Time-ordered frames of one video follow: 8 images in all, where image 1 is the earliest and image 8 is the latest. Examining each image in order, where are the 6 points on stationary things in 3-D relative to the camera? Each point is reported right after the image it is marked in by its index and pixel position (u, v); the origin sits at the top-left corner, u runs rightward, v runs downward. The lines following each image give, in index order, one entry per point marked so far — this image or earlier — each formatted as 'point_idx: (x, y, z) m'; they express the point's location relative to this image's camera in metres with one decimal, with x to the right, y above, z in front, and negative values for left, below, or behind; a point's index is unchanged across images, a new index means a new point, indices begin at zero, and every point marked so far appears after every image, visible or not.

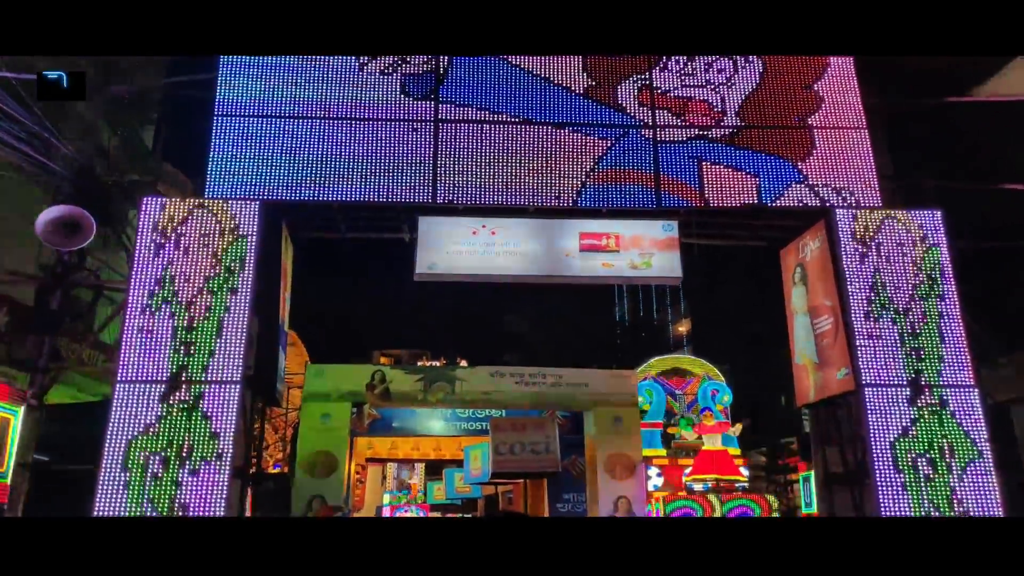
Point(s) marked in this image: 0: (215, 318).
0: (-2.8, -0.3, +7.8) m
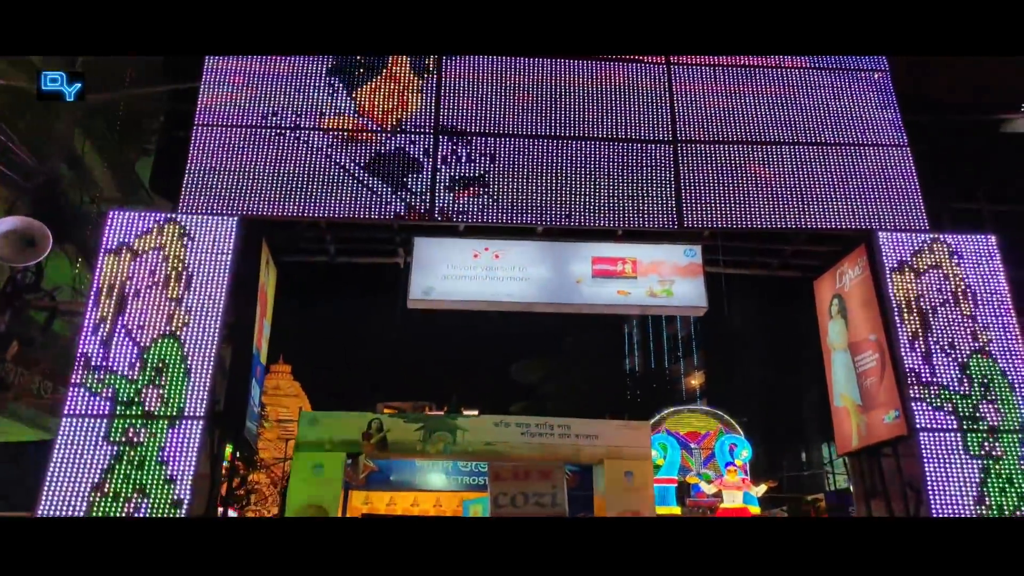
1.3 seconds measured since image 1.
0: (-2.7, -0.5, +6.9) m
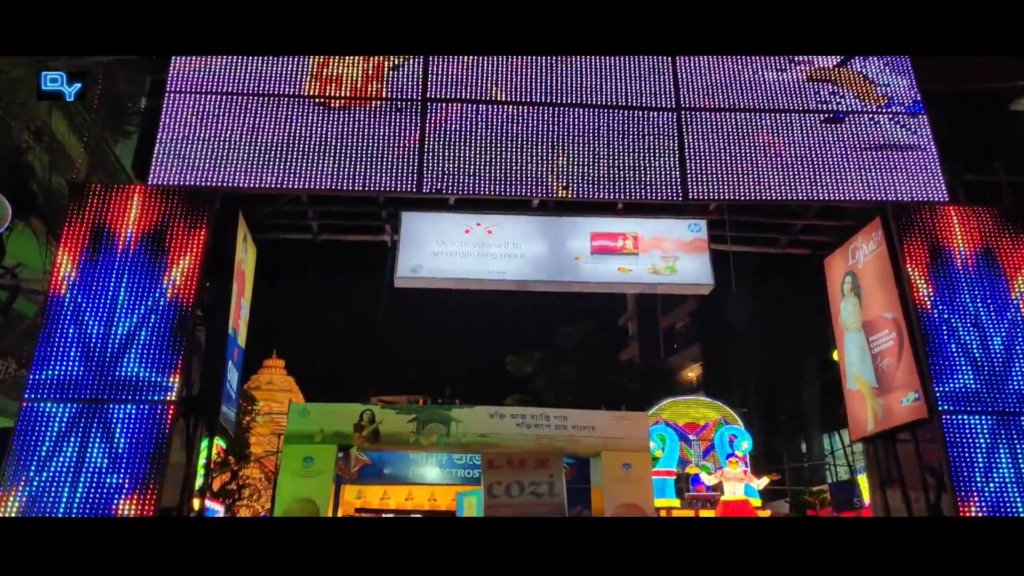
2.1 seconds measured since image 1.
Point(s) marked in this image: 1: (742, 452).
0: (-2.8, -0.3, +6.5) m
1: (+4.1, -2.9, +15.1) m
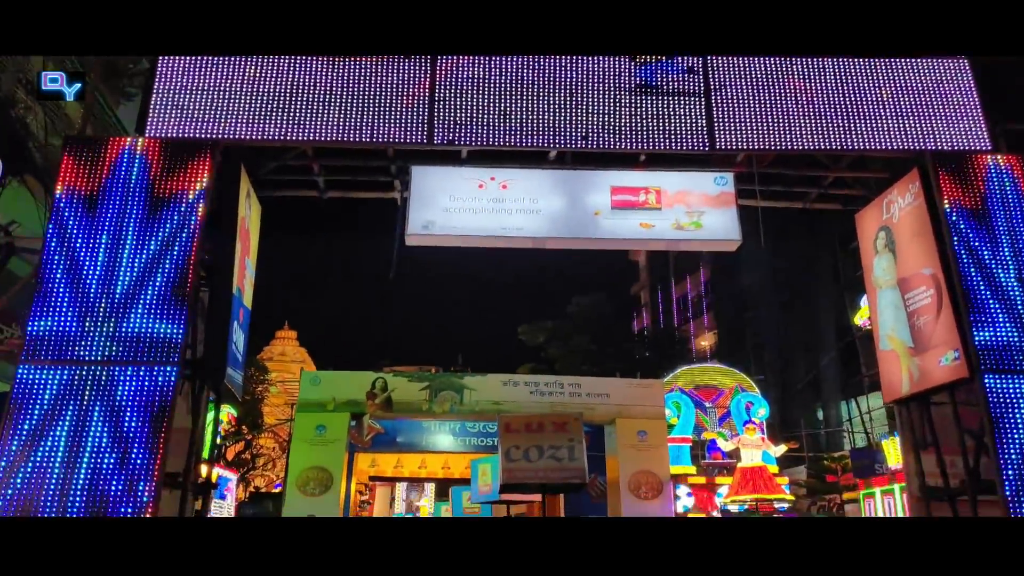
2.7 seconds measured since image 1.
0: (-2.6, 0.0, +6.2) m
1: (+4.4, -2.3, +14.8) m
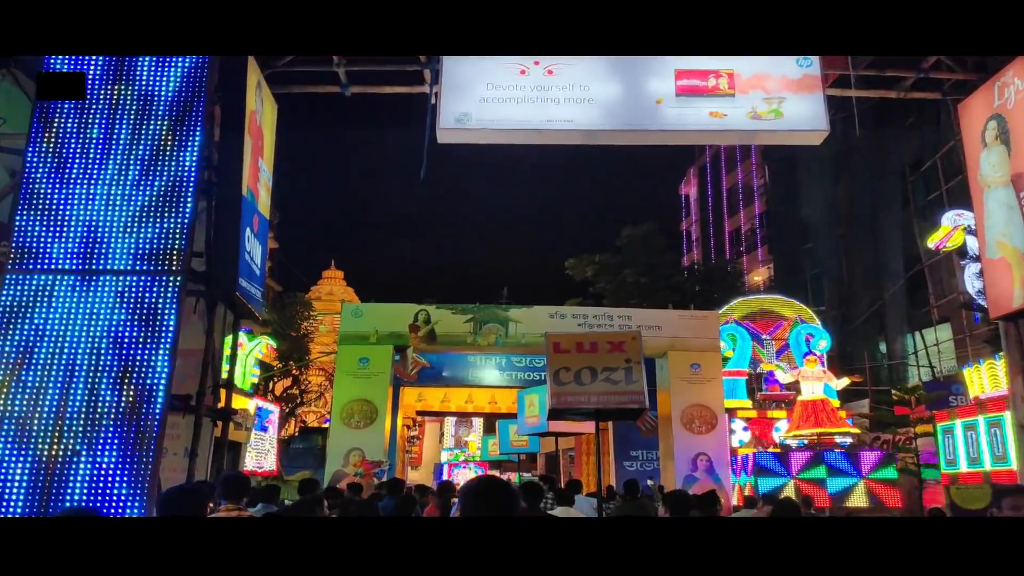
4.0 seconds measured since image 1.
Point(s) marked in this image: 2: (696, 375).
0: (-2.3, +0.7, +5.5) m
1: (+5.1, -1.0, +13.8) m
2: (+2.7, -1.2, +11.8) m
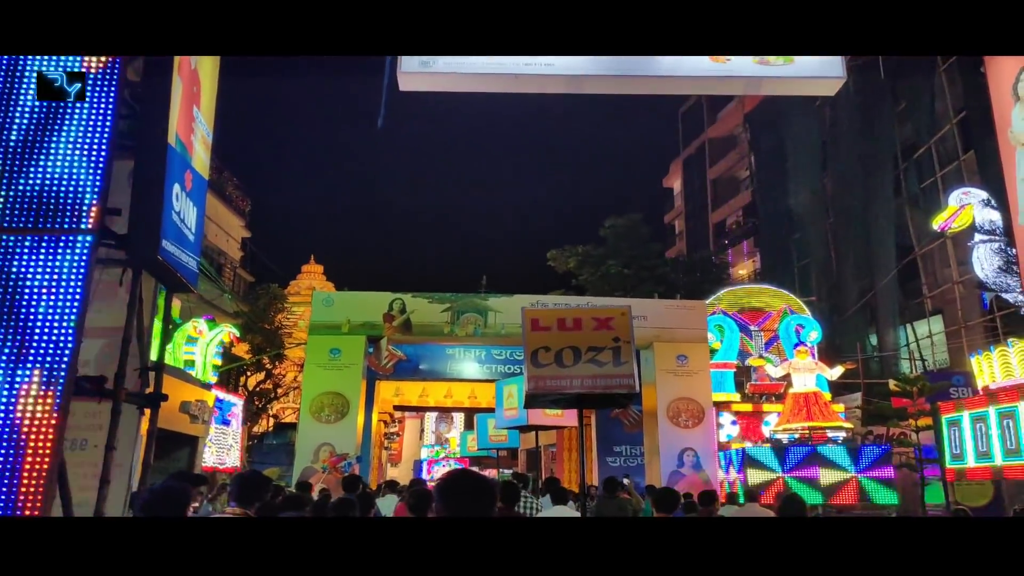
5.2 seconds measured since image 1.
0: (-2.5, +0.9, +4.6) m
1: (+4.8, -0.8, +13.1) m
2: (+2.4, -1.0, +11.1) m
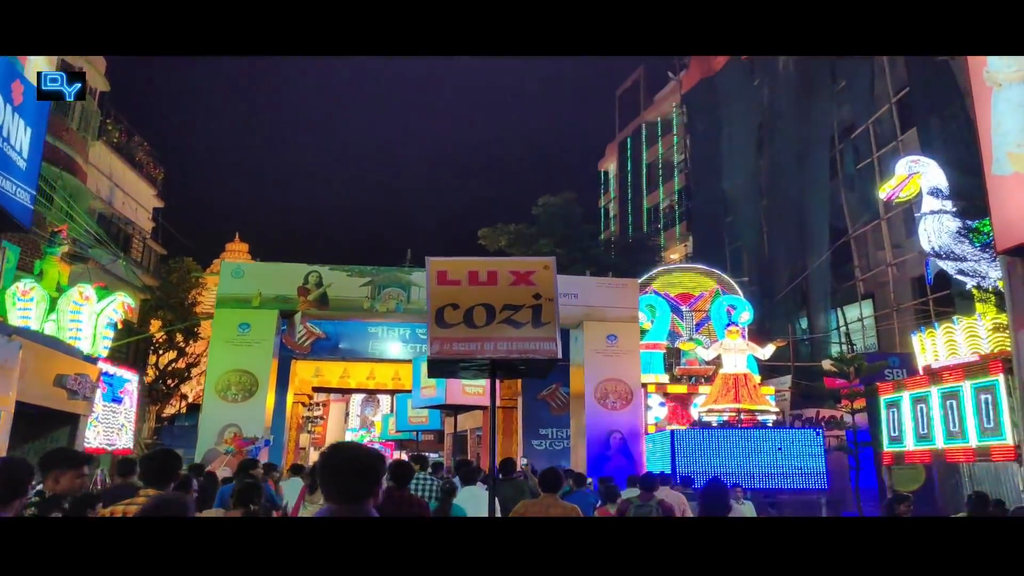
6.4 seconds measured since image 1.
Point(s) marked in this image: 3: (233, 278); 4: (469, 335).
0: (-2.9, +1.2, +3.6) m
1: (+3.6, -0.4, +12.6) m
2: (+1.4, -0.6, +10.4) m
3: (-4.4, +0.2, +13.2) m
4: (-0.2, -0.3, +4.5) m
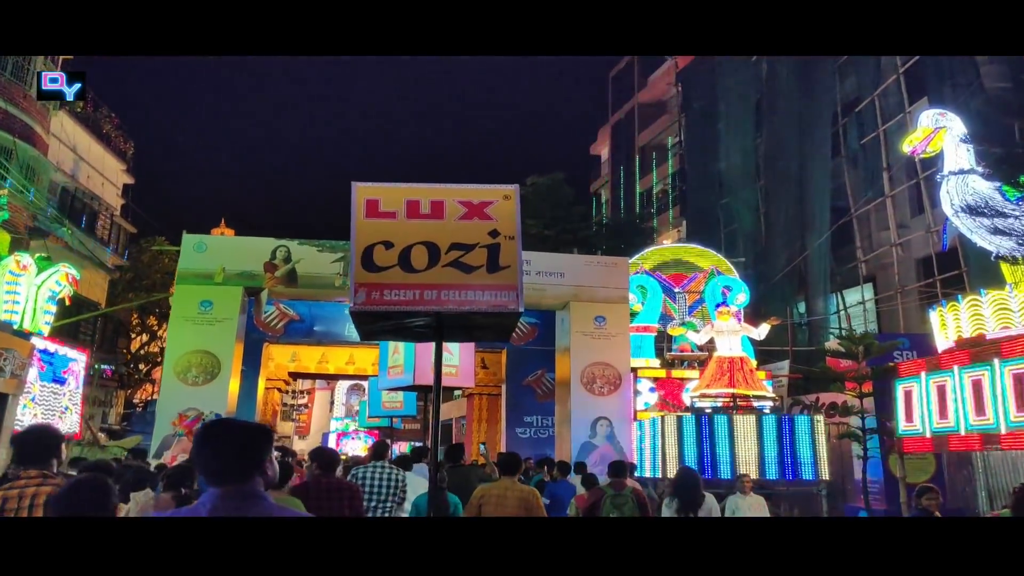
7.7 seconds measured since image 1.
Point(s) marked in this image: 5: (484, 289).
0: (-3.1, +1.5, +2.5) m
1: (+3.3, -0.1, +11.7) m
2: (+1.1, -0.3, +9.5) m
3: (-4.7, +0.6, +12.2) m
4: (-0.4, 0.0, +3.5) m
5: (-0.1, 0.0, +3.5) m
